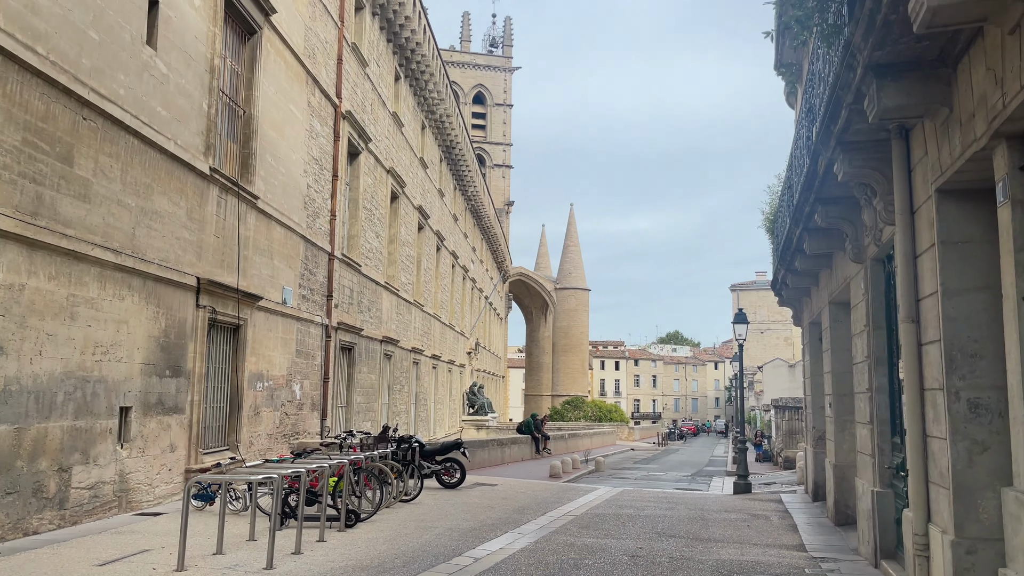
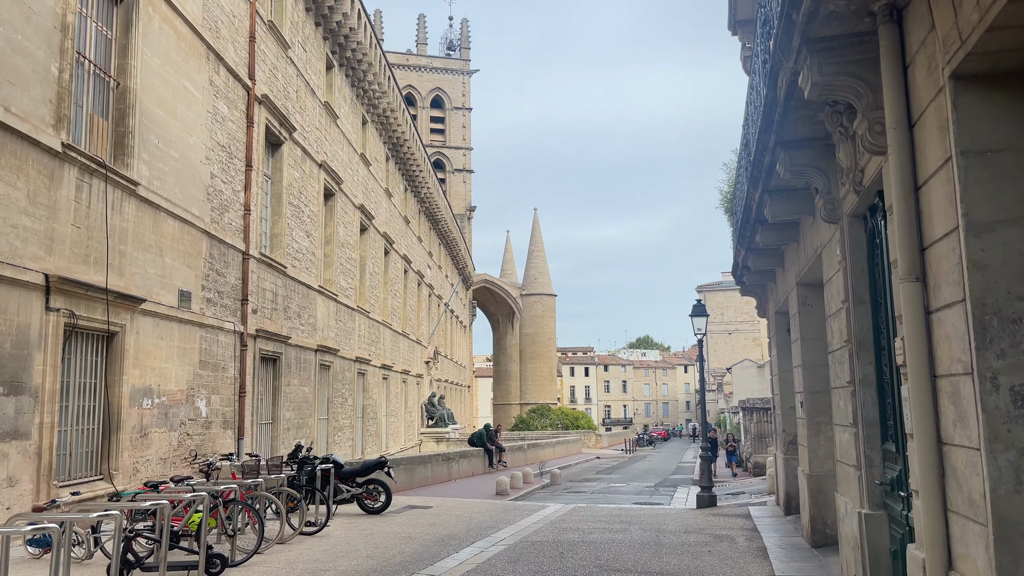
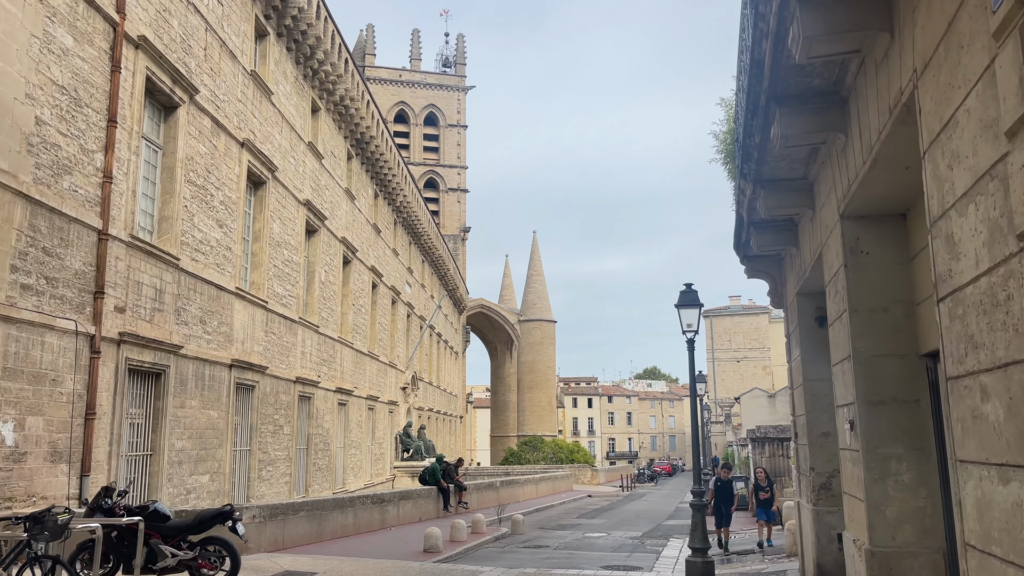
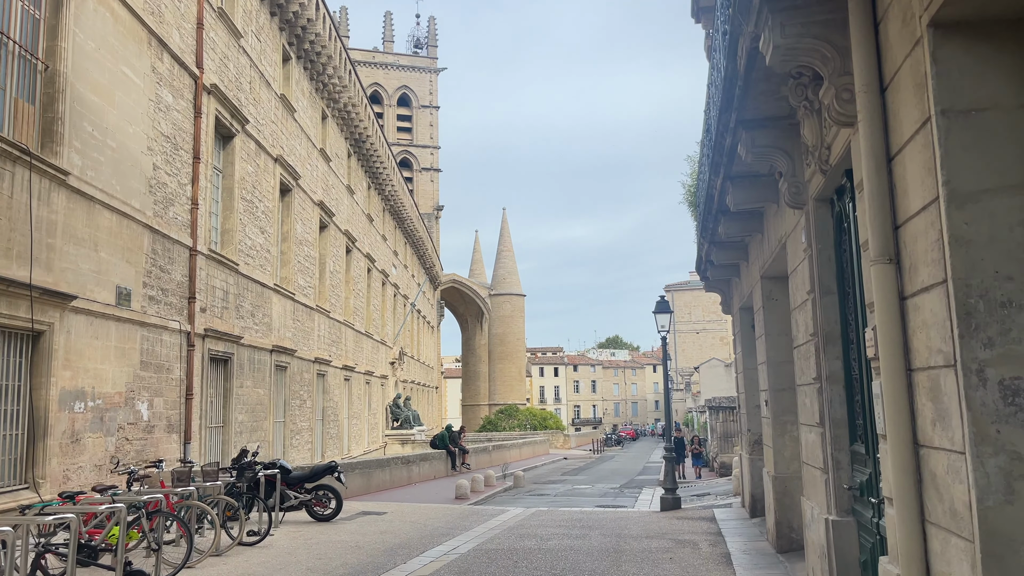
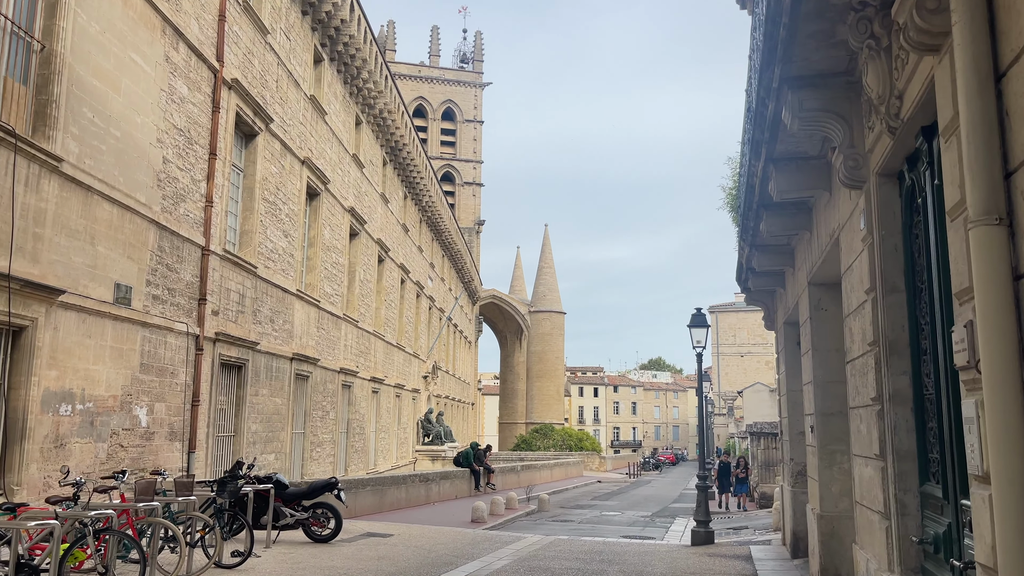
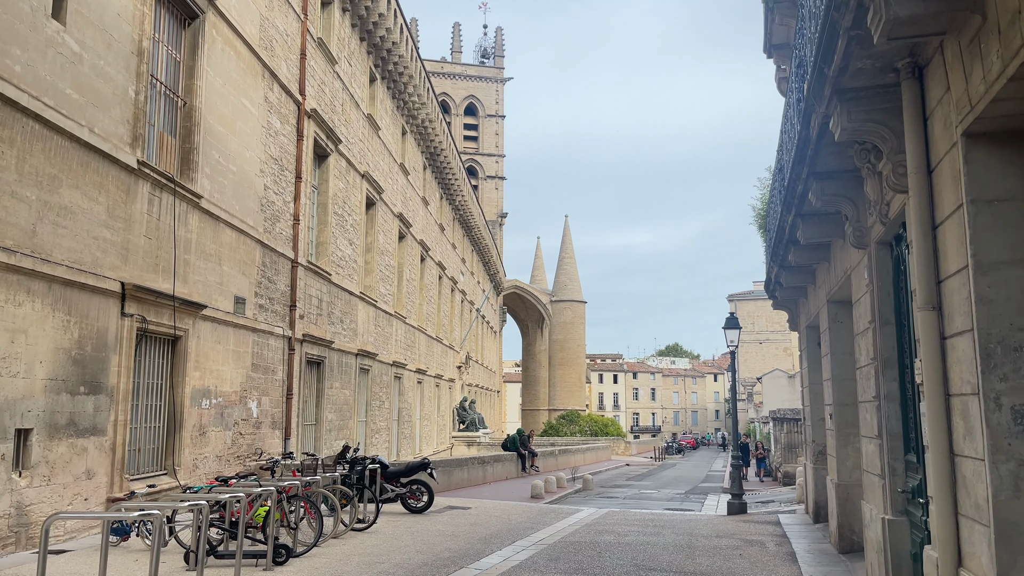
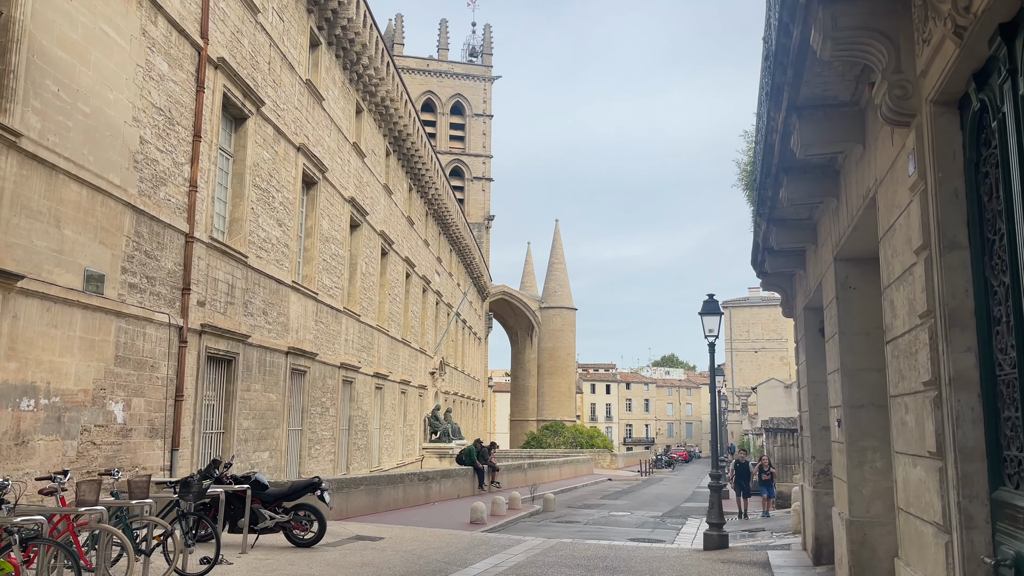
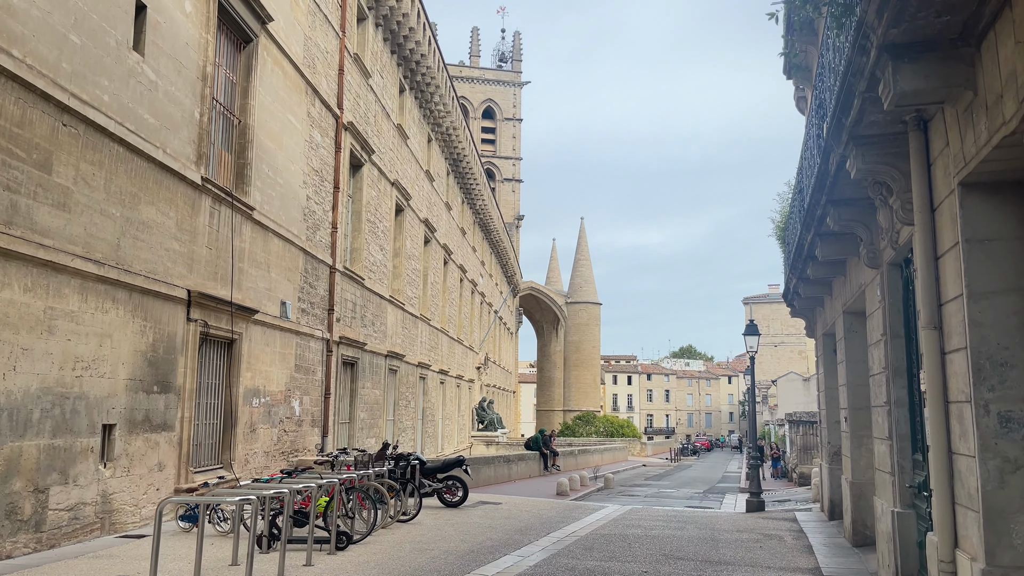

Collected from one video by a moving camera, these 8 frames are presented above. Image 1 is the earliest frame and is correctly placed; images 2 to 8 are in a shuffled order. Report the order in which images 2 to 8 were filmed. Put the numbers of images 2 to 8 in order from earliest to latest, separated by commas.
8, 6, 2, 4, 5, 7, 3
